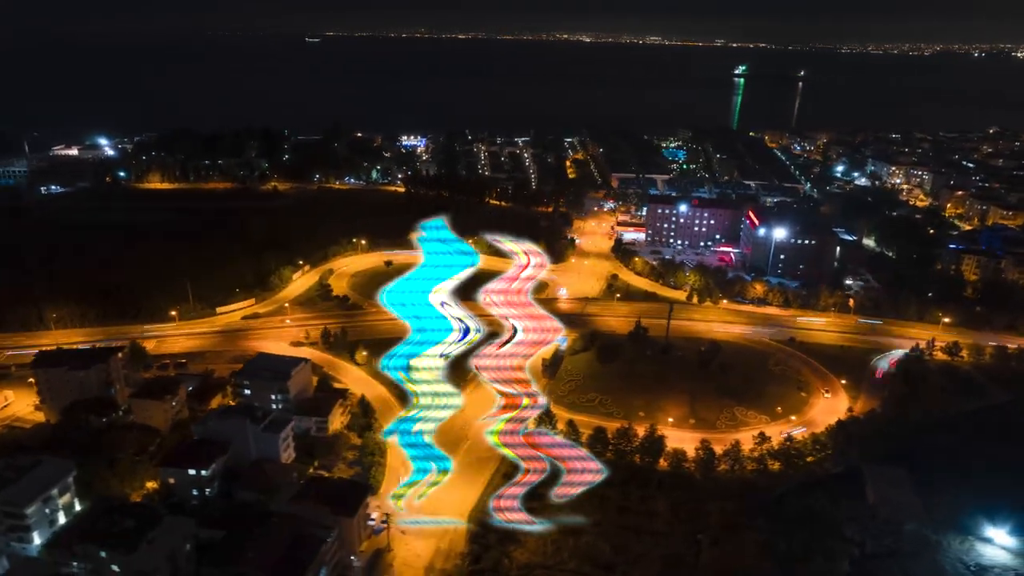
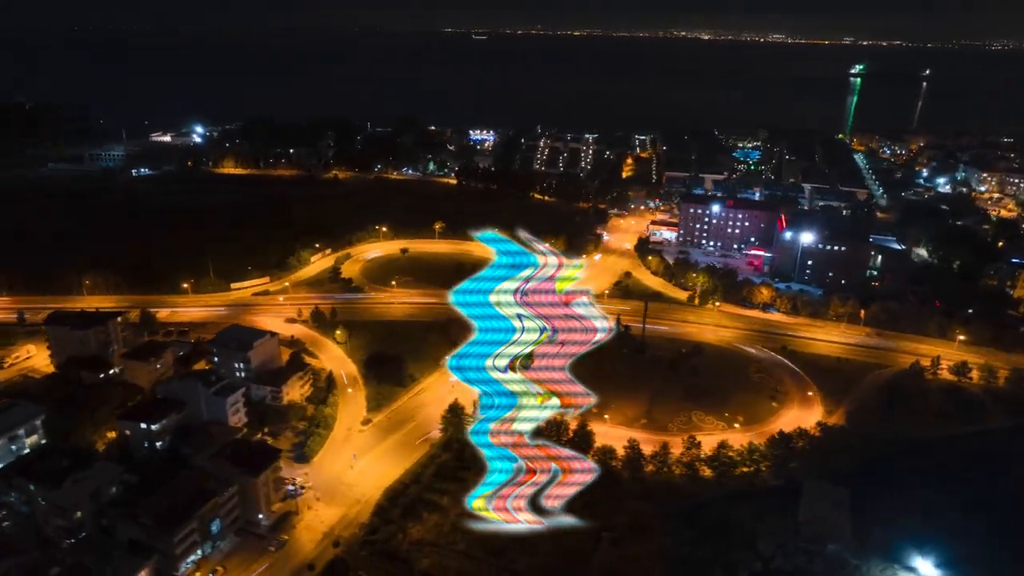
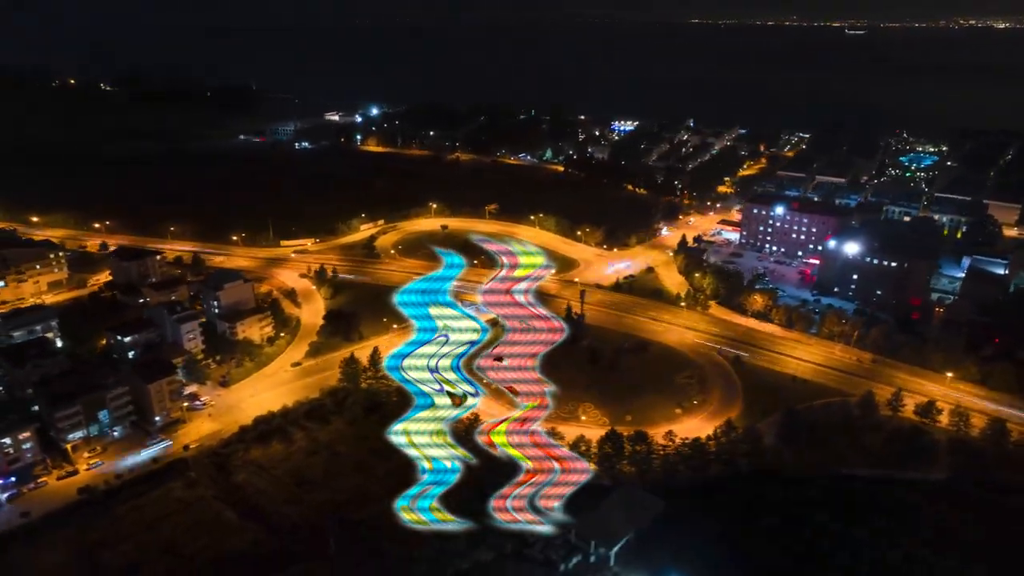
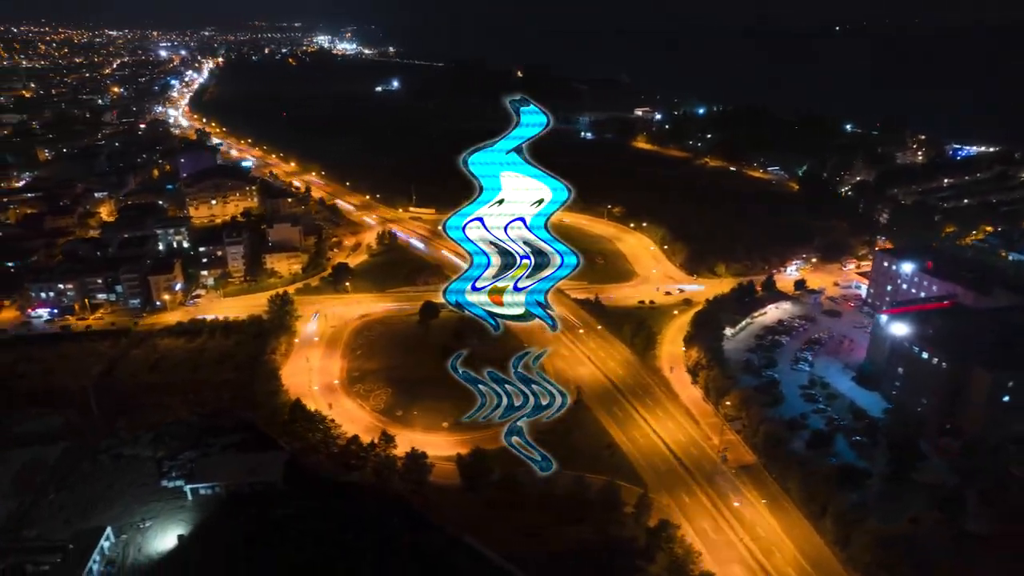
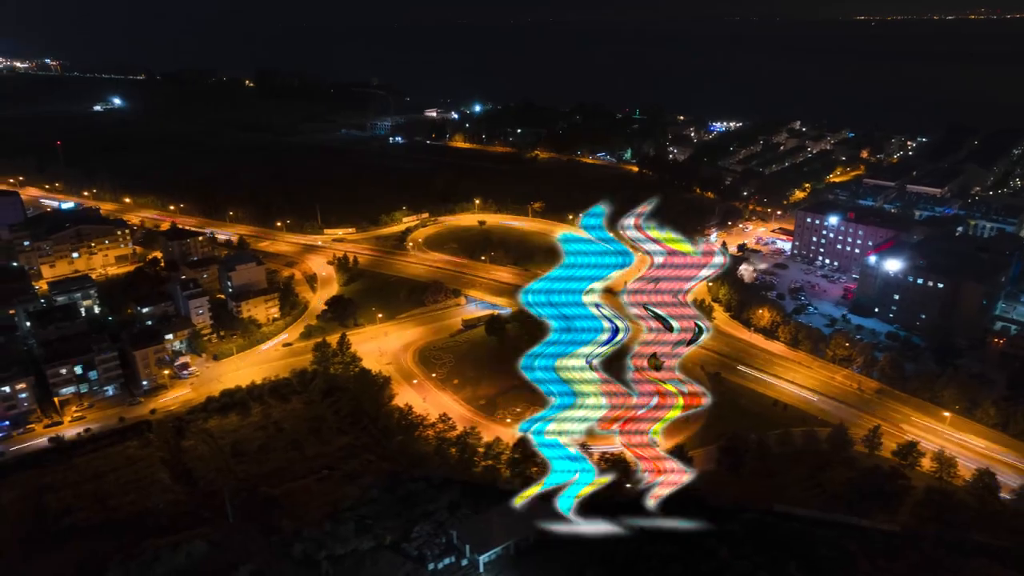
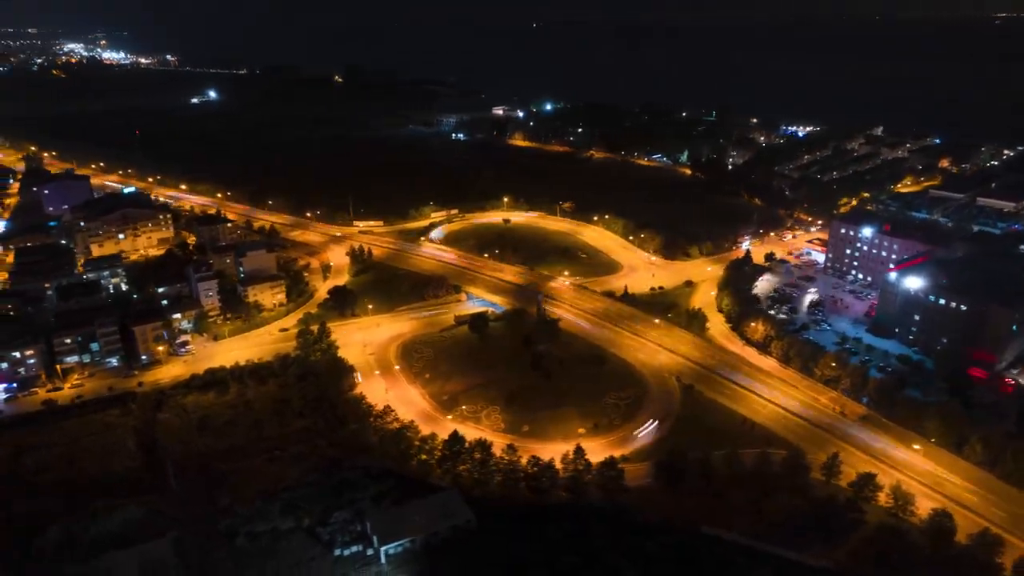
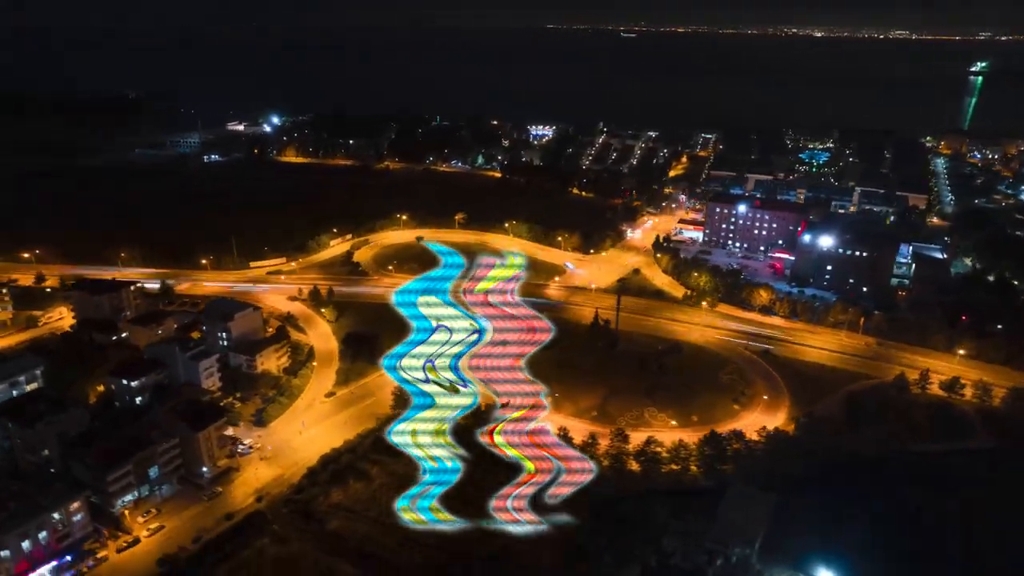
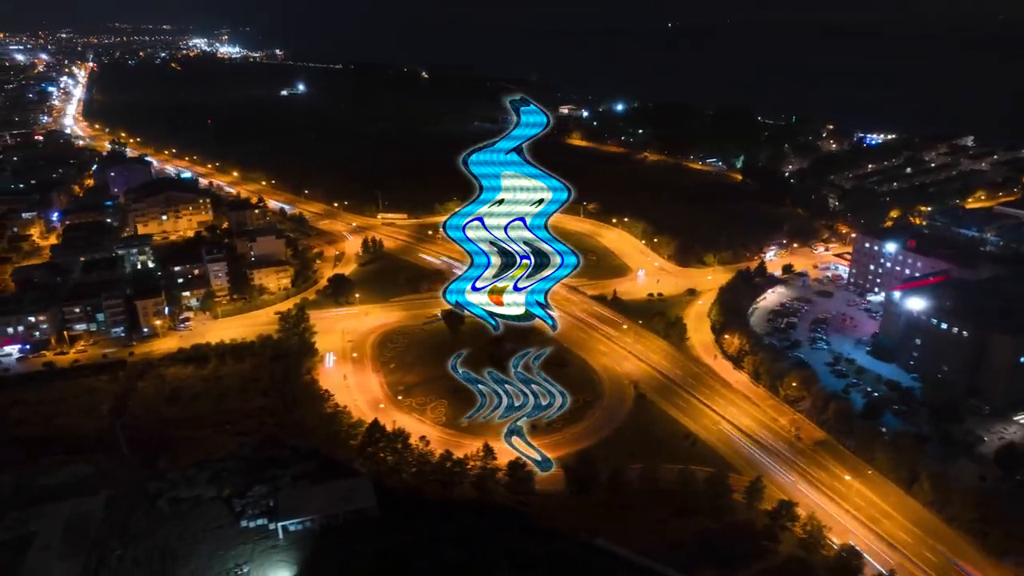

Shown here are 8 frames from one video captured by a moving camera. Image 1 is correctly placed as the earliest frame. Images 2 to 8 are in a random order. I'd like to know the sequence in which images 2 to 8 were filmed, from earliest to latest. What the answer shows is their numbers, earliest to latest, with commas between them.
2, 7, 3, 5, 6, 8, 4
